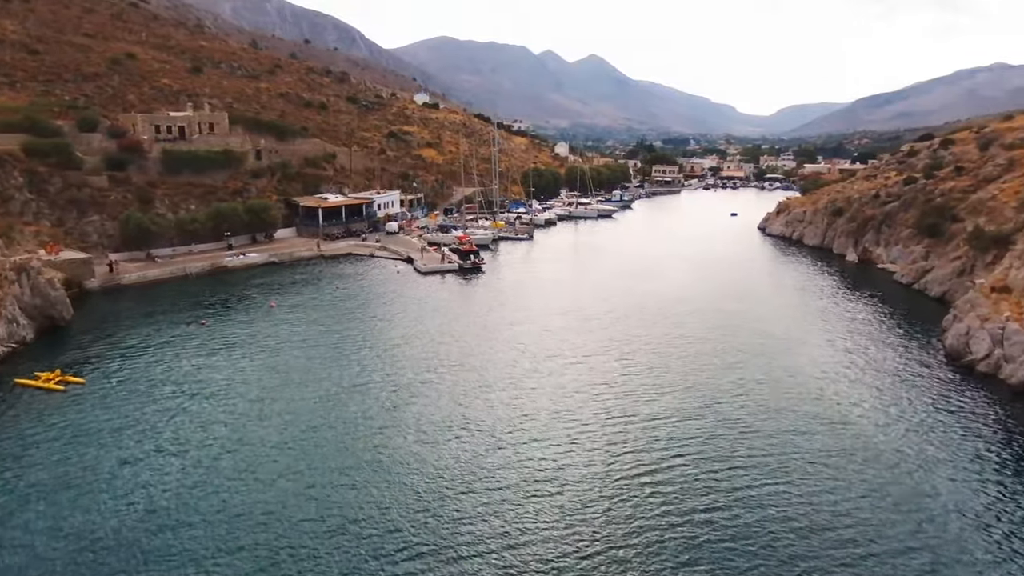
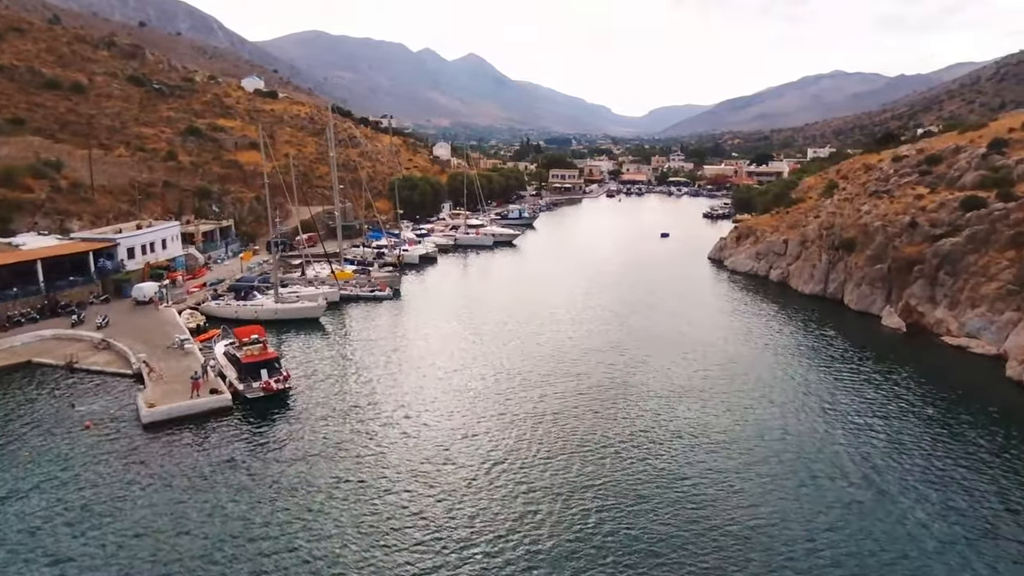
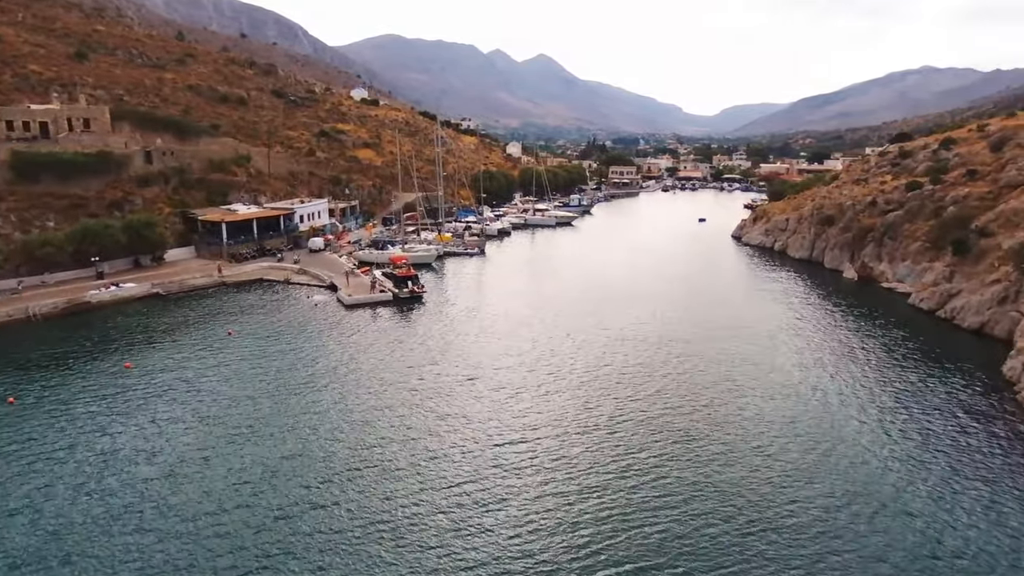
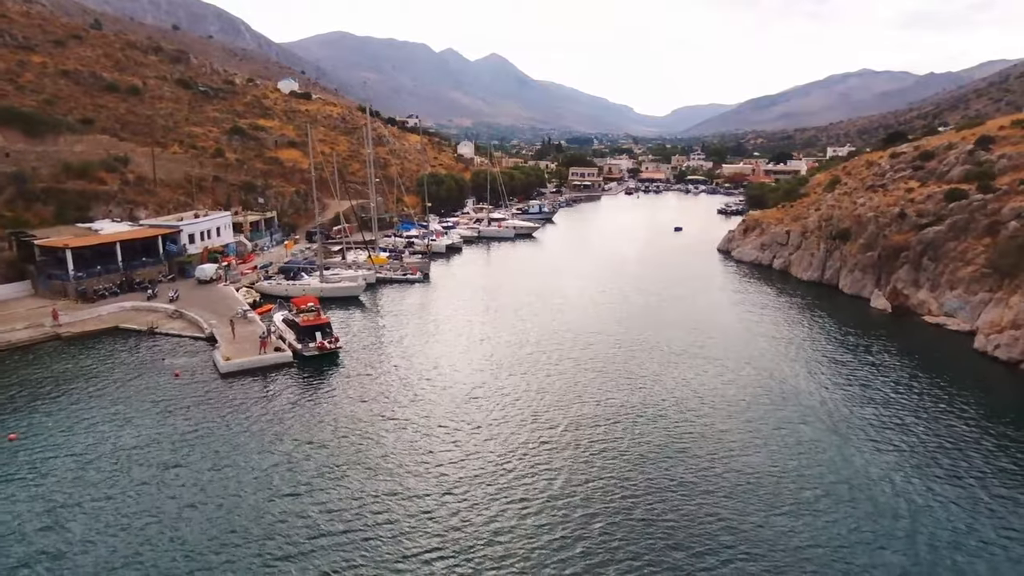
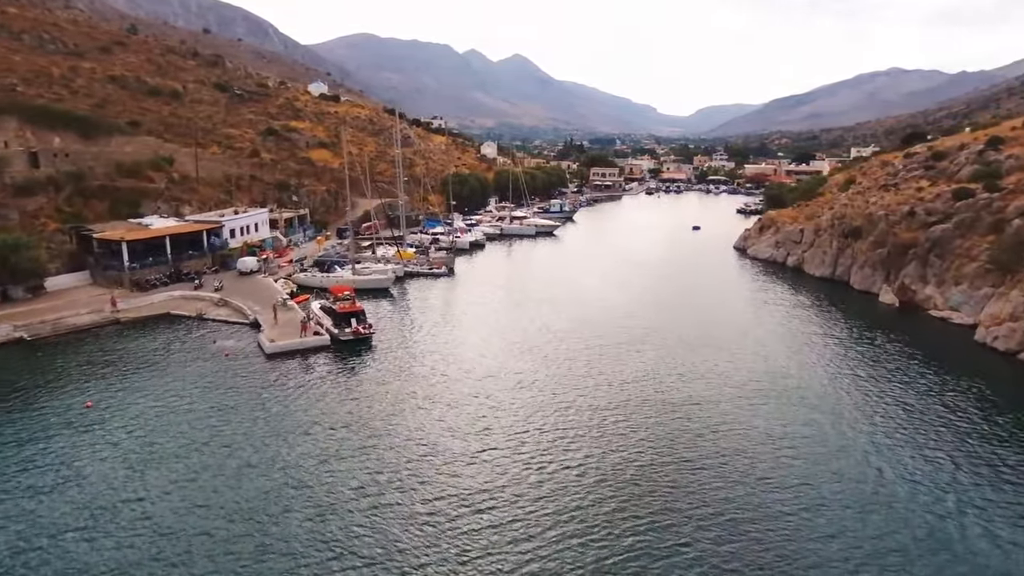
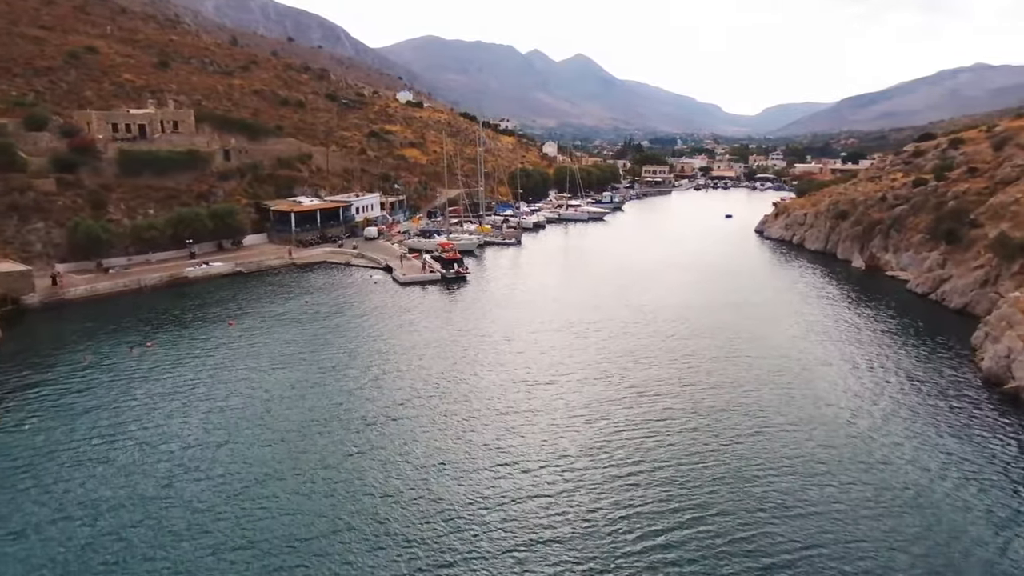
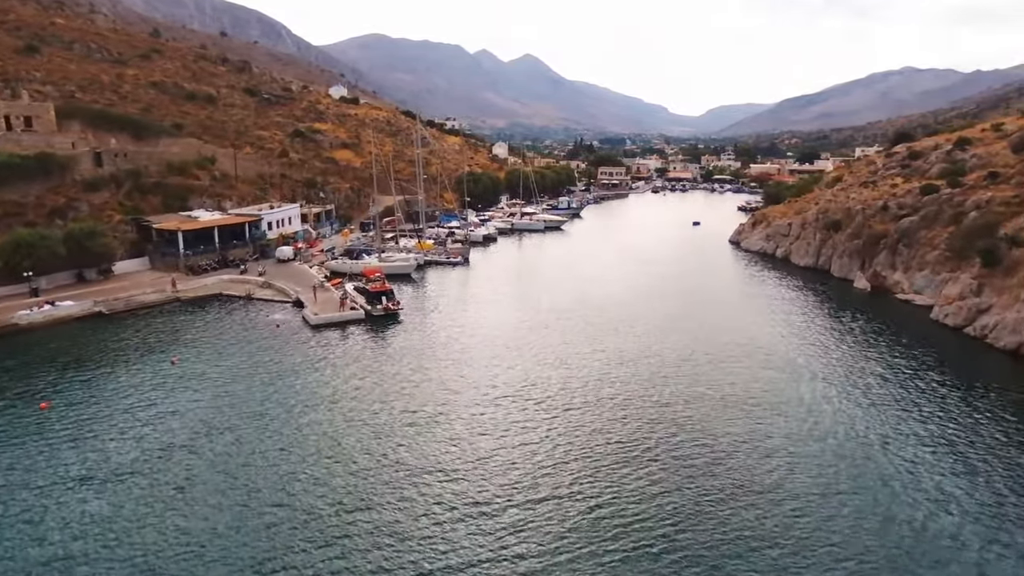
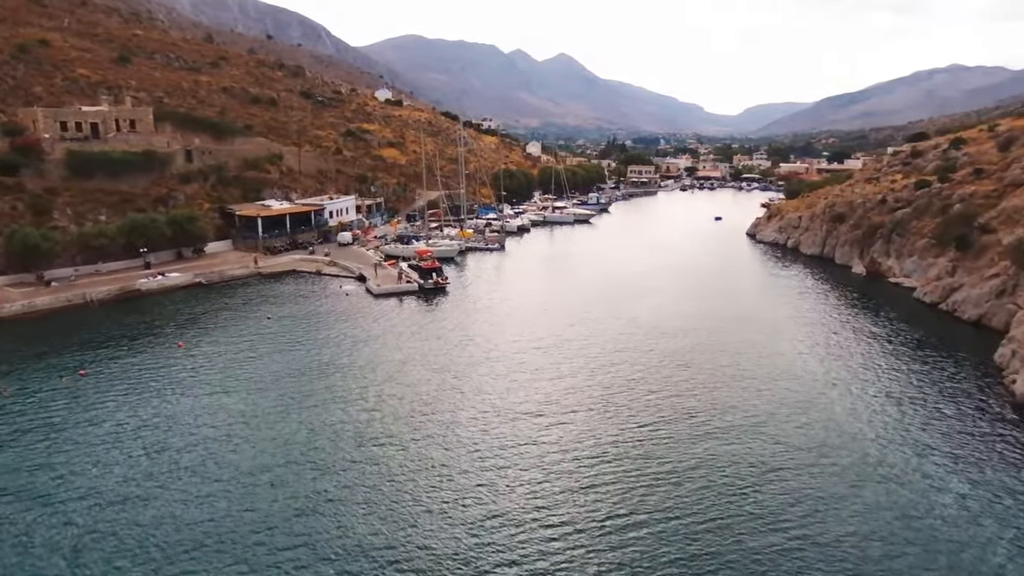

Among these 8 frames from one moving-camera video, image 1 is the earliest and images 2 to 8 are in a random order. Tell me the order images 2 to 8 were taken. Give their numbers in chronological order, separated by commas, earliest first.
6, 8, 3, 7, 5, 4, 2
